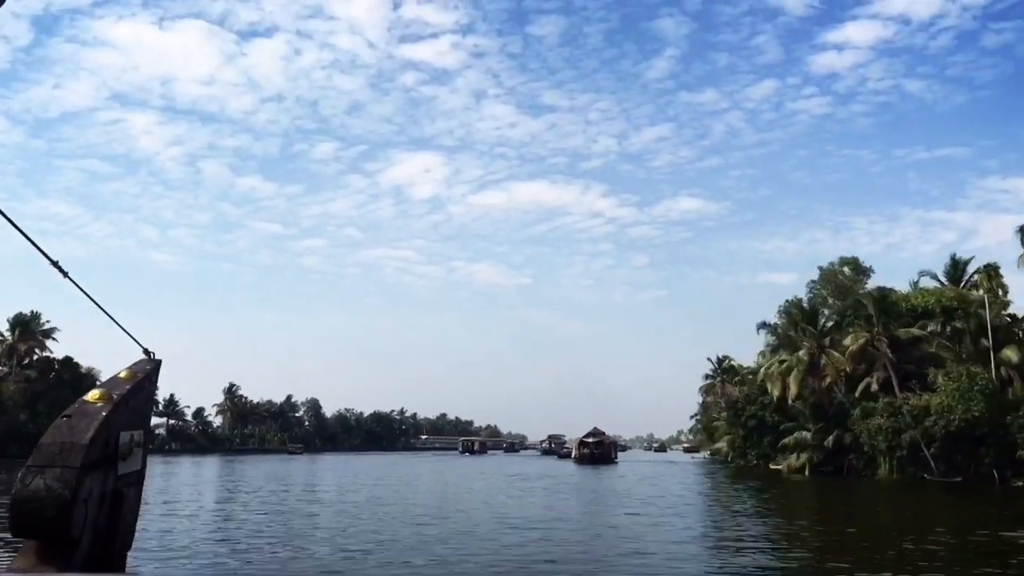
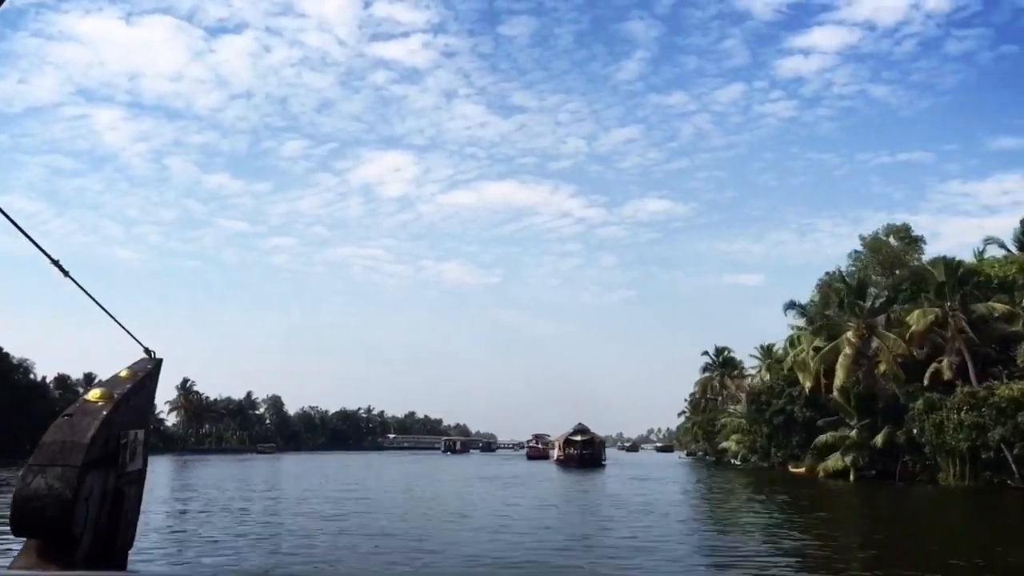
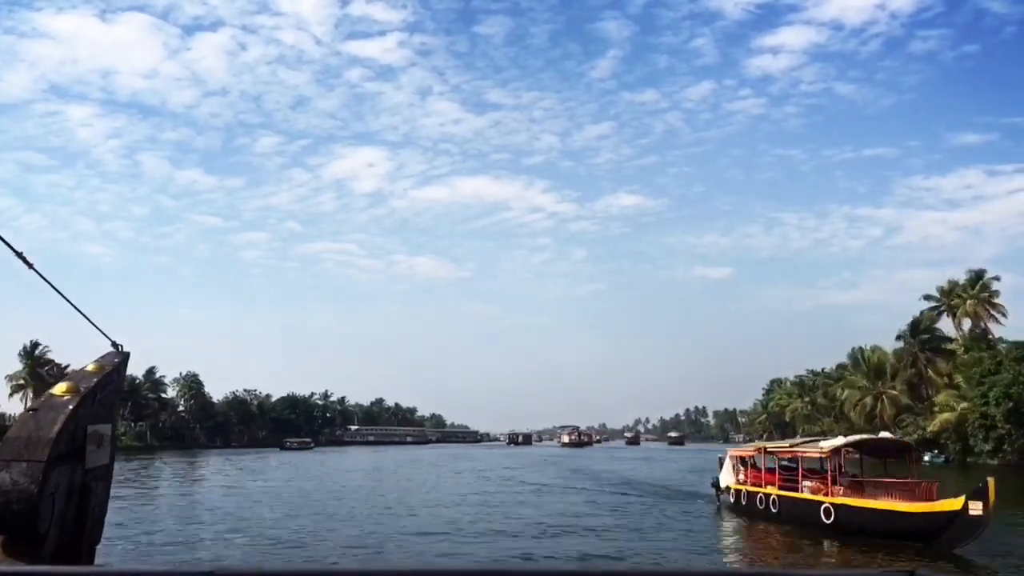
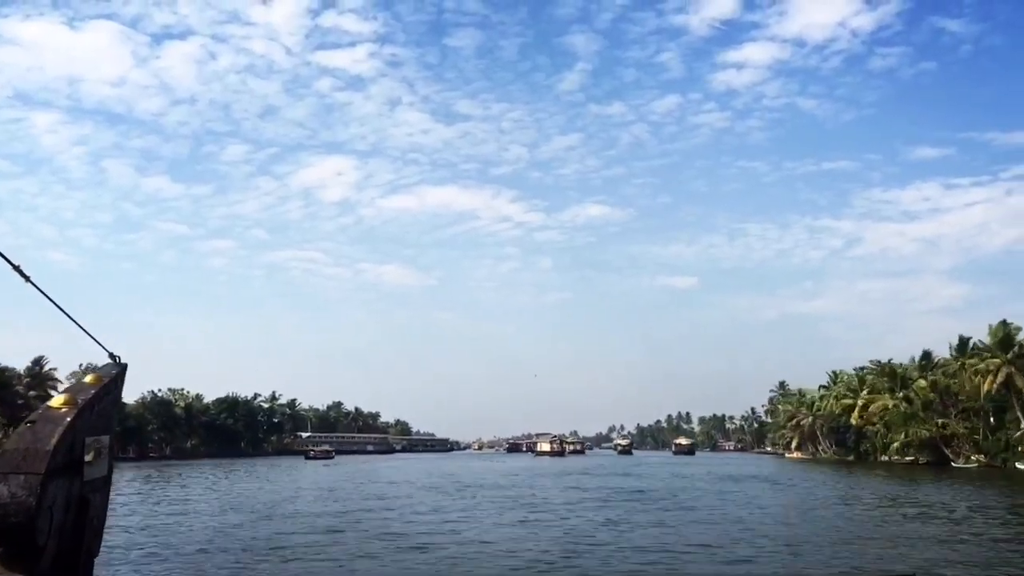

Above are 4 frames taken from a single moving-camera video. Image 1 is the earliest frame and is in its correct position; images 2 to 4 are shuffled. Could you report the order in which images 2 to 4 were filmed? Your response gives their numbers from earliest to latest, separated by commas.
2, 3, 4
